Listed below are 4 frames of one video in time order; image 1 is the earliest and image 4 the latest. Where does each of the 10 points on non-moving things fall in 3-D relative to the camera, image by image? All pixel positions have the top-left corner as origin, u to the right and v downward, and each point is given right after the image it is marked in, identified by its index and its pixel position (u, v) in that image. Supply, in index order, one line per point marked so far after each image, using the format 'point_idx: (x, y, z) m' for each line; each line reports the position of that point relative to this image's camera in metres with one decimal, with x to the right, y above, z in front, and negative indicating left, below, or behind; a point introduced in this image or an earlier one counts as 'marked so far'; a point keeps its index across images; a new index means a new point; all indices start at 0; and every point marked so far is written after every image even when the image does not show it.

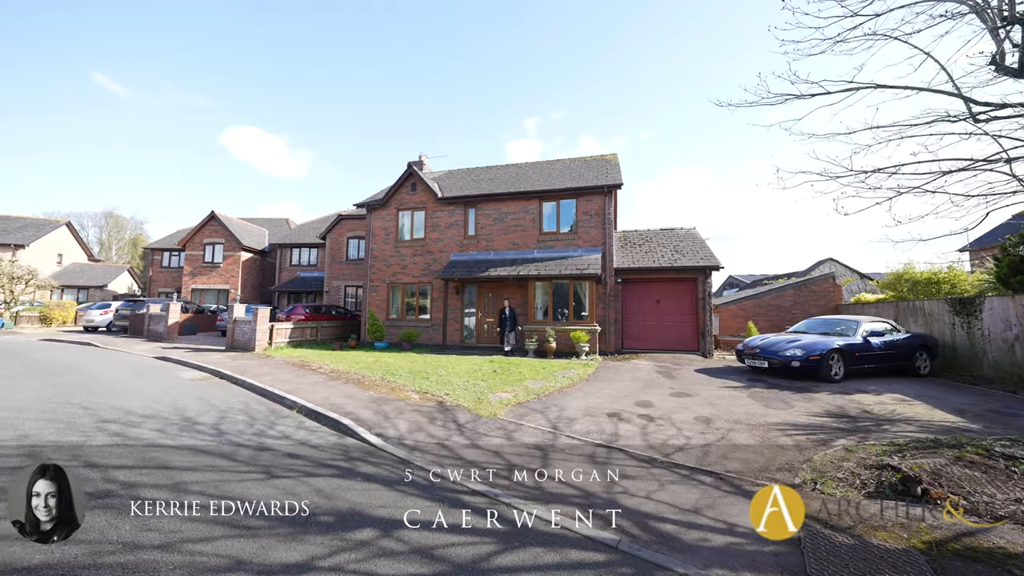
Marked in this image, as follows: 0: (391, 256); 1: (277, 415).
0: (-4.1, +1.1, +14.5) m
1: (-3.3, -1.8, +5.9) m
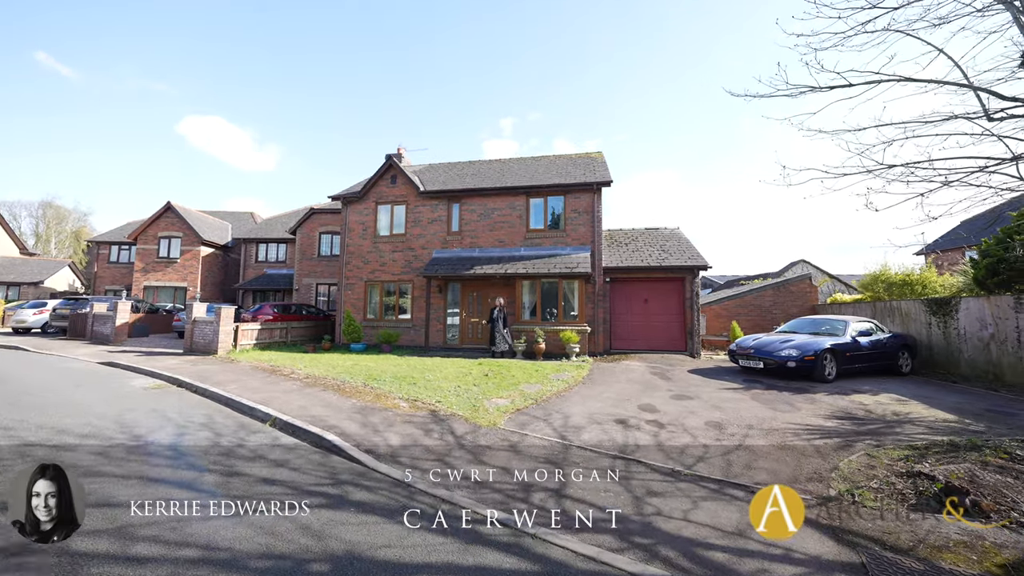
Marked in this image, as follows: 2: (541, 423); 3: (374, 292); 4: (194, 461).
0: (-4.6, +1.2, +13.7) m
1: (-3.2, -1.7, +5.1) m
2: (+0.4, -2.0, +6.2) m
3: (-4.4, -0.1, +13.6) m
4: (-3.1, -1.7, +4.1) m
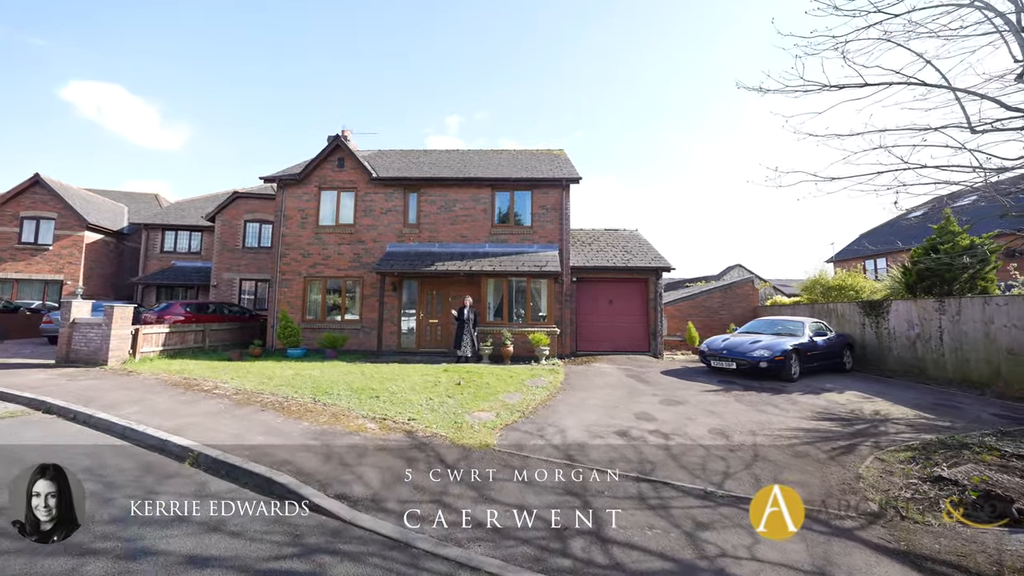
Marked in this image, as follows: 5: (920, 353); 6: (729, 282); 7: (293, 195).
0: (-5.8, +1.3, +11.9) m
1: (-3.1, -1.6, +3.7) m
2: (+0.3, -1.9, +5.3) m
3: (-5.6, 0.0, +11.8) m
4: (-2.8, -1.6, +2.7) m
5: (+11.2, -1.8, +11.5) m
6: (+8.8, +0.2, +17.2) m
7: (-6.3, +2.7, +12.1) m
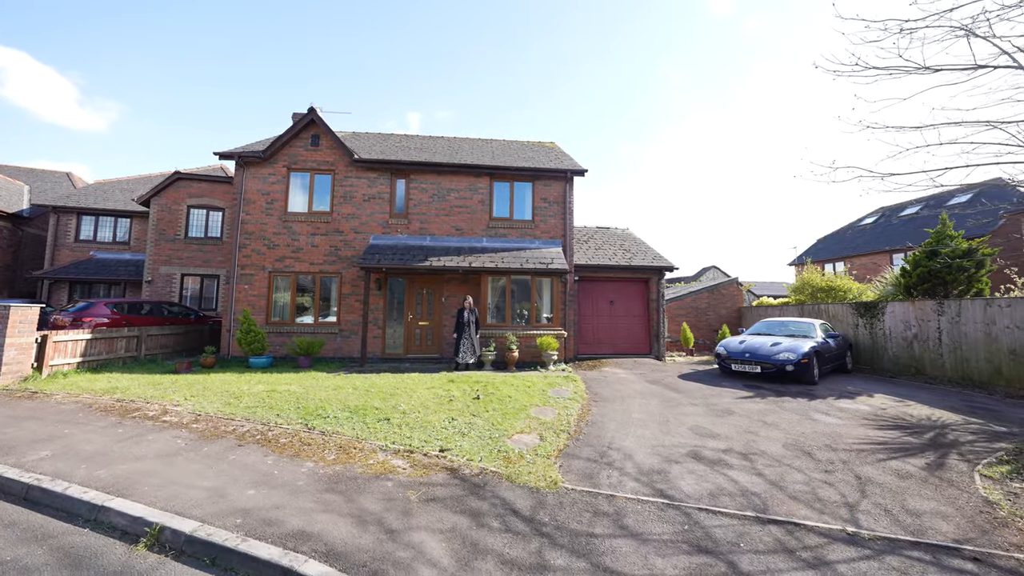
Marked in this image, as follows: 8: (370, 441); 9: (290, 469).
0: (-5.8, +1.3, +10.2) m
1: (-2.3, -1.5, +2.3) m
2: (+1.0, -1.8, +4.2) m
3: (-5.6, 0.0, +10.1) m
4: (-1.9, -1.5, +1.3) m
5: (+11.1, -1.8, +11.6) m
6: (+8.2, +0.2, +17.0) m
7: (-6.4, +2.7, +10.3) m
8: (-1.5, -1.5, +4.3) m
9: (-1.9, -1.5, +3.5) m
